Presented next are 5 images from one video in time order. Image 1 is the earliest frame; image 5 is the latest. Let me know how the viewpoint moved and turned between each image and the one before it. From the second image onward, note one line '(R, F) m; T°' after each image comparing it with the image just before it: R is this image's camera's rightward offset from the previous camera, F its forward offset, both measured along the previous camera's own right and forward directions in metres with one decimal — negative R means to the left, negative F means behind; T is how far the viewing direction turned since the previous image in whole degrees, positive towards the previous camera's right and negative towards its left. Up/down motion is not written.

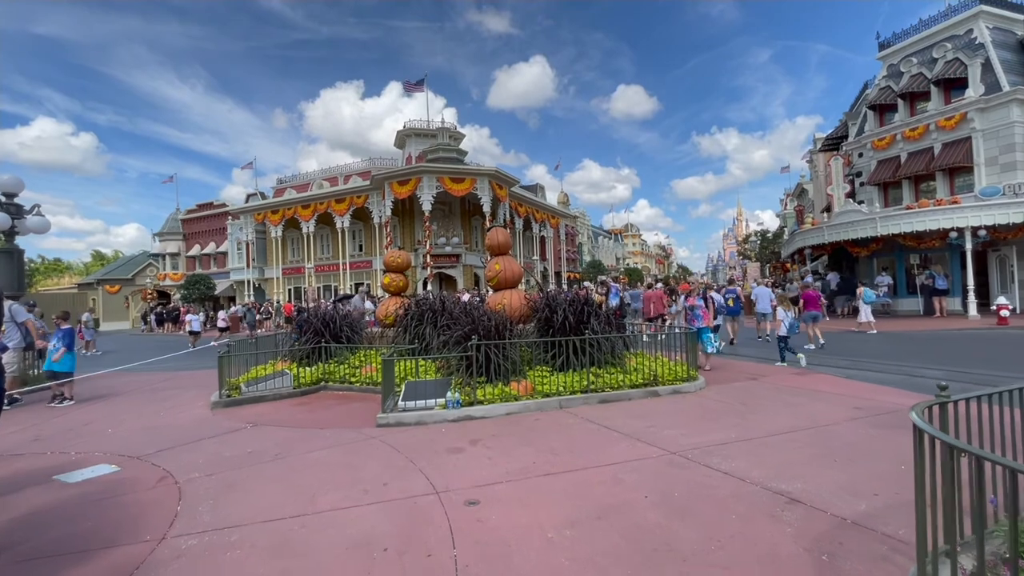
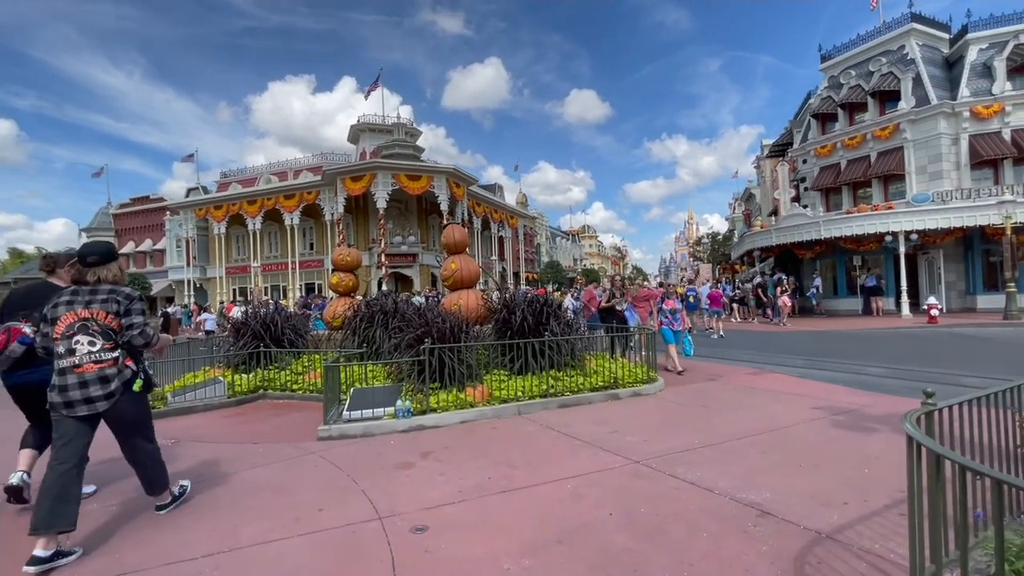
(0.0, +0.4) m; +5°
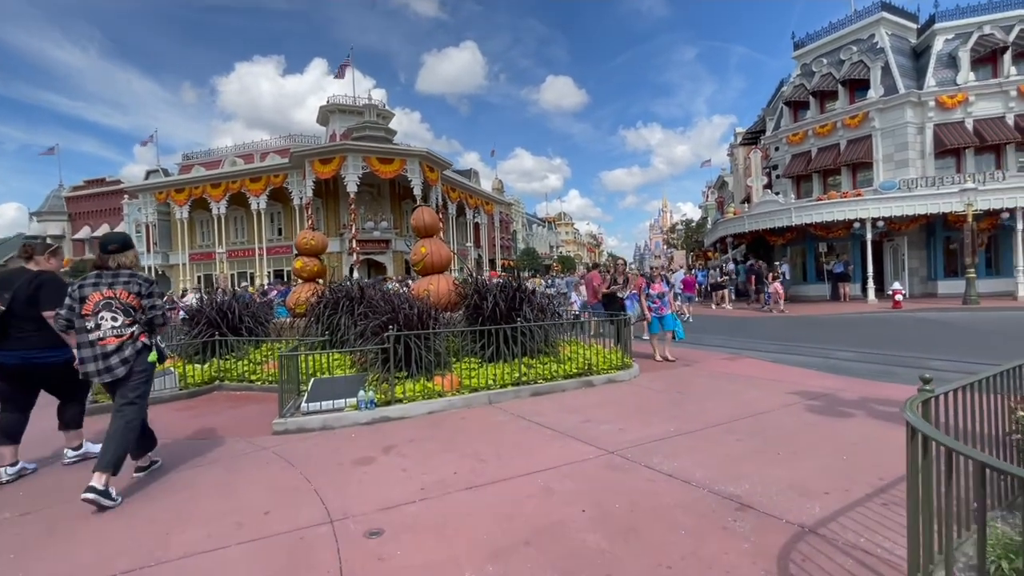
(+0.1, +0.3) m; +3°
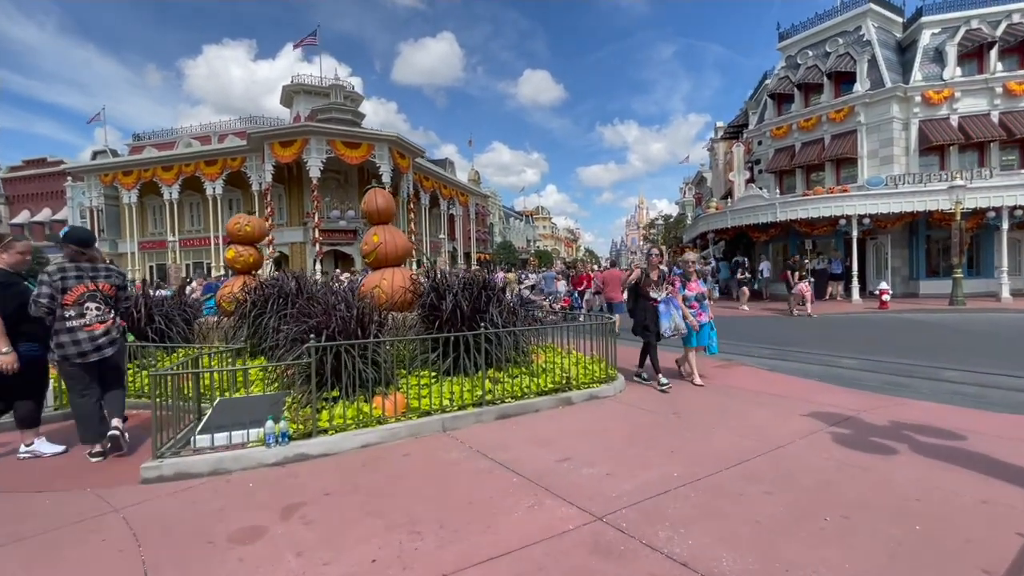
(+0.2, +1.2) m; +3°
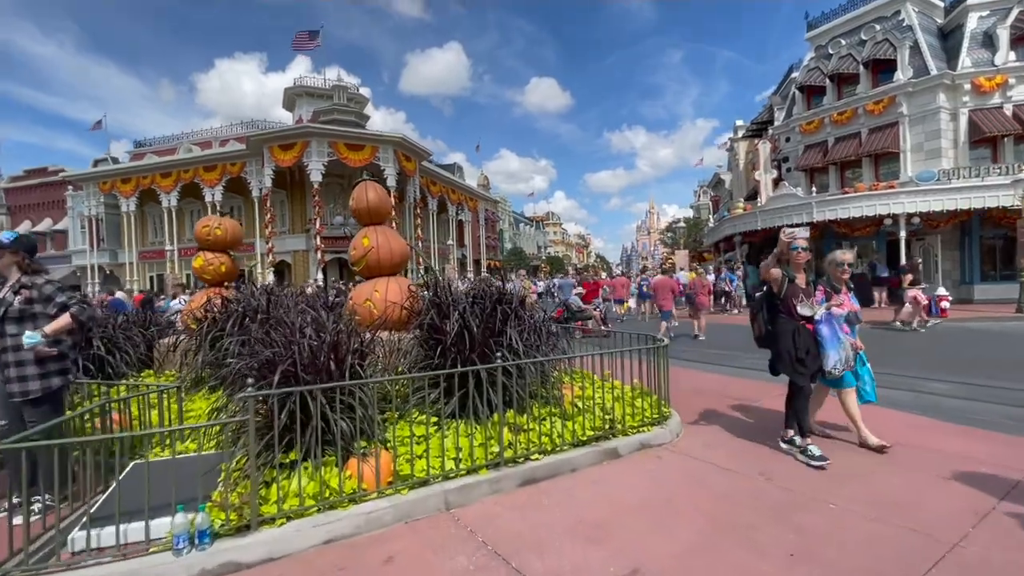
(-0.1, +1.5) m; -1°
